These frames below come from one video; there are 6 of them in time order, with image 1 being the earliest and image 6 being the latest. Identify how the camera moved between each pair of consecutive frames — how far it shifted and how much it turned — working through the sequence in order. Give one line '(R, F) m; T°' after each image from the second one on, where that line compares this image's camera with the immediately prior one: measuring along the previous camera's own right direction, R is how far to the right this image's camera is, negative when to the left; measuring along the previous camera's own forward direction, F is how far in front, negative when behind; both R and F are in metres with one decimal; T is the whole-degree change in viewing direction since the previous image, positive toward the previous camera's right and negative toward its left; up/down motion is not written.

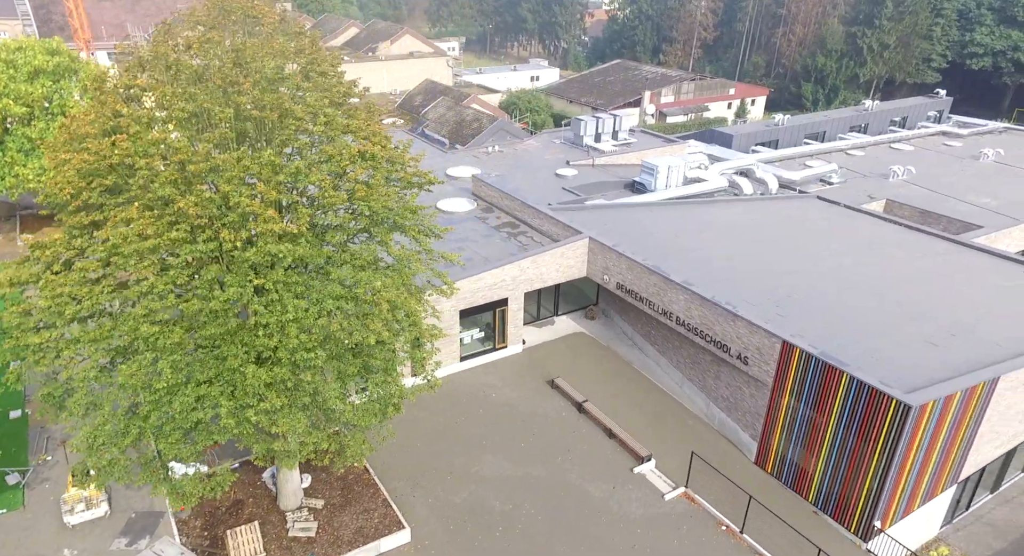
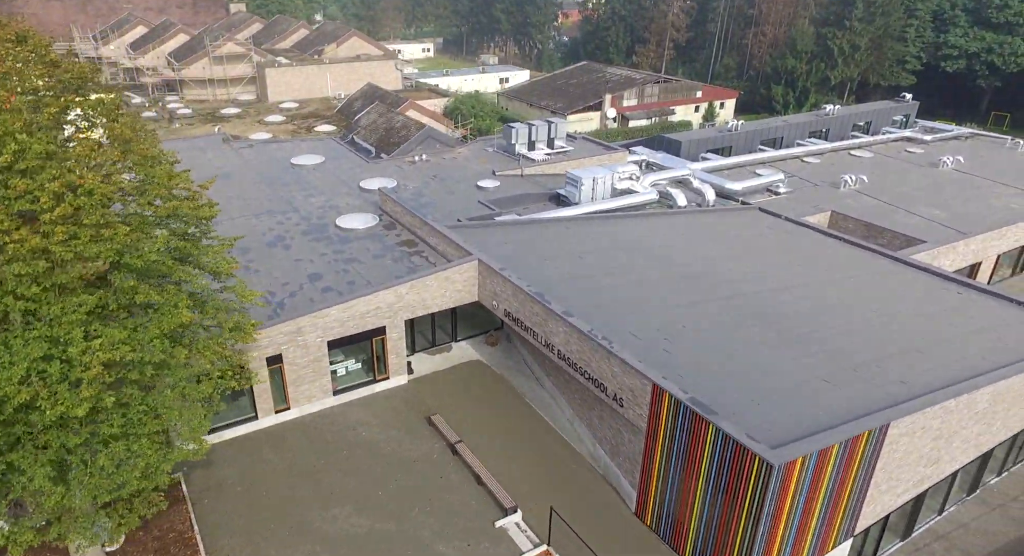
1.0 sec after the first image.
(+2.9, +1.4) m; 0°
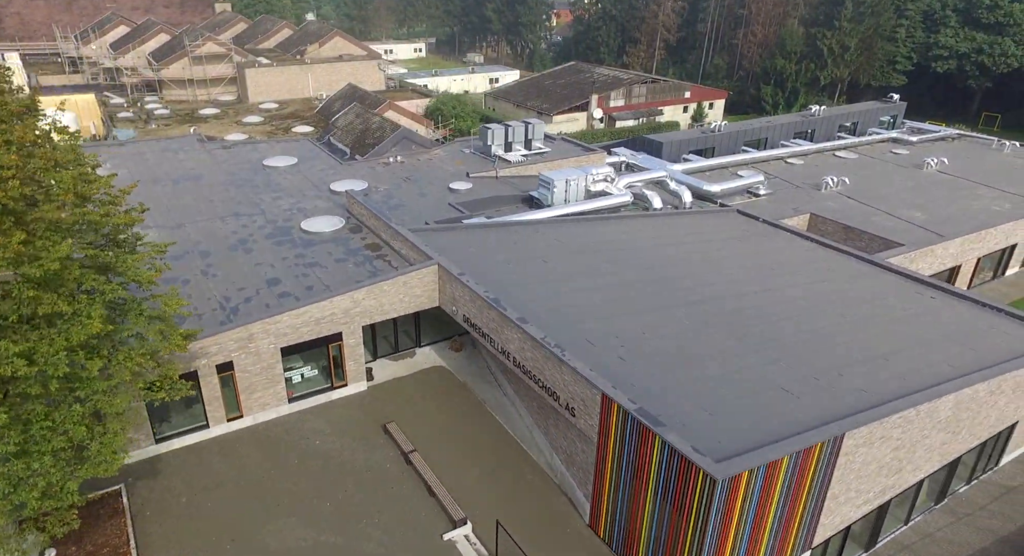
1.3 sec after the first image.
(+1.0, +0.3) m; 0°
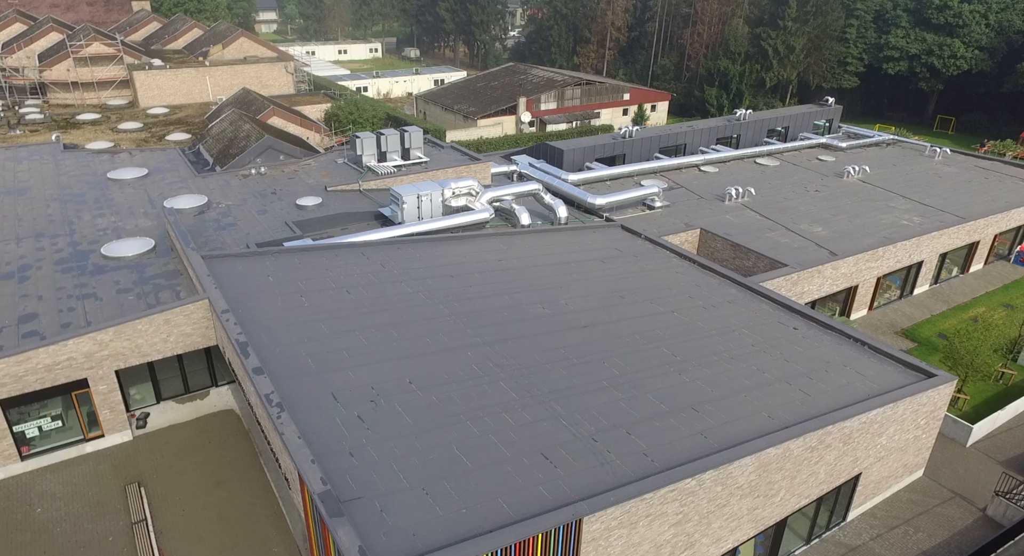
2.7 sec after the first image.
(+4.7, +1.9) m; +1°
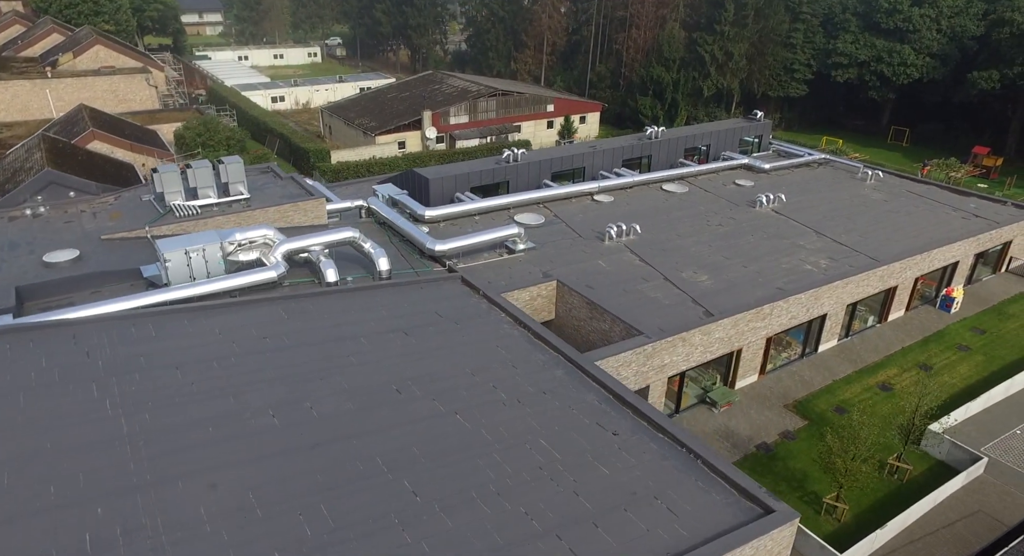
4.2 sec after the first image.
(+5.3, +4.2) m; +1°
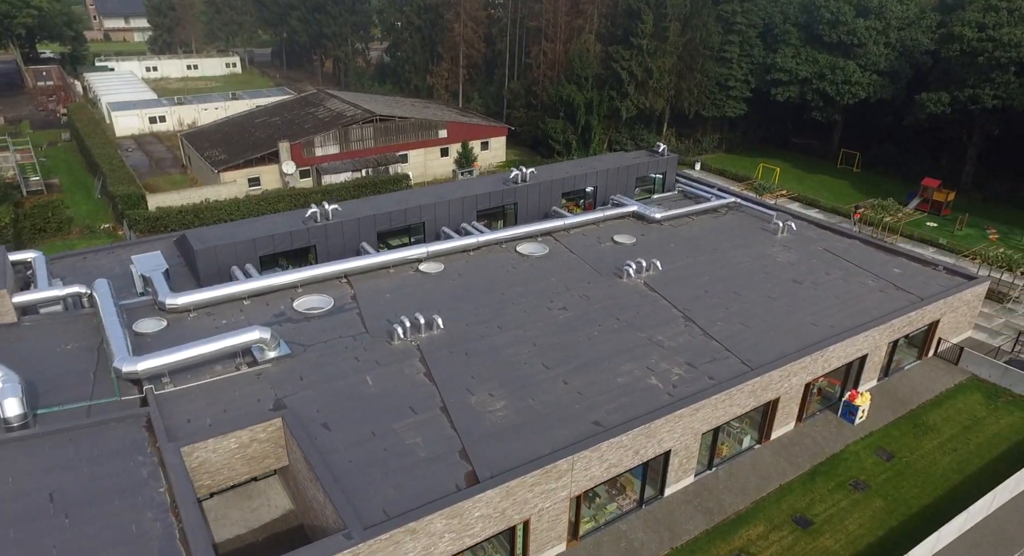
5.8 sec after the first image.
(+6.4, +6.2) m; +1°
